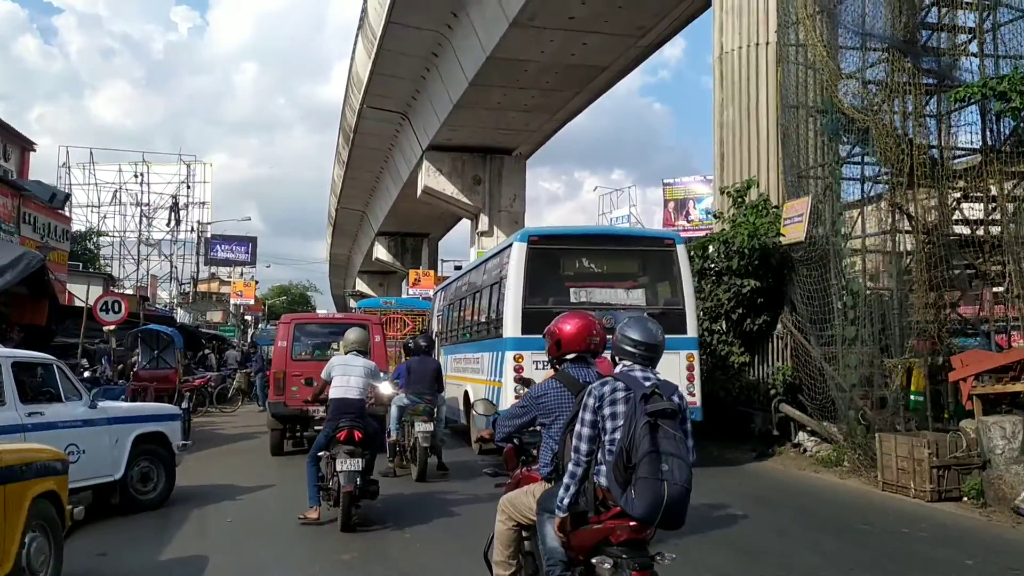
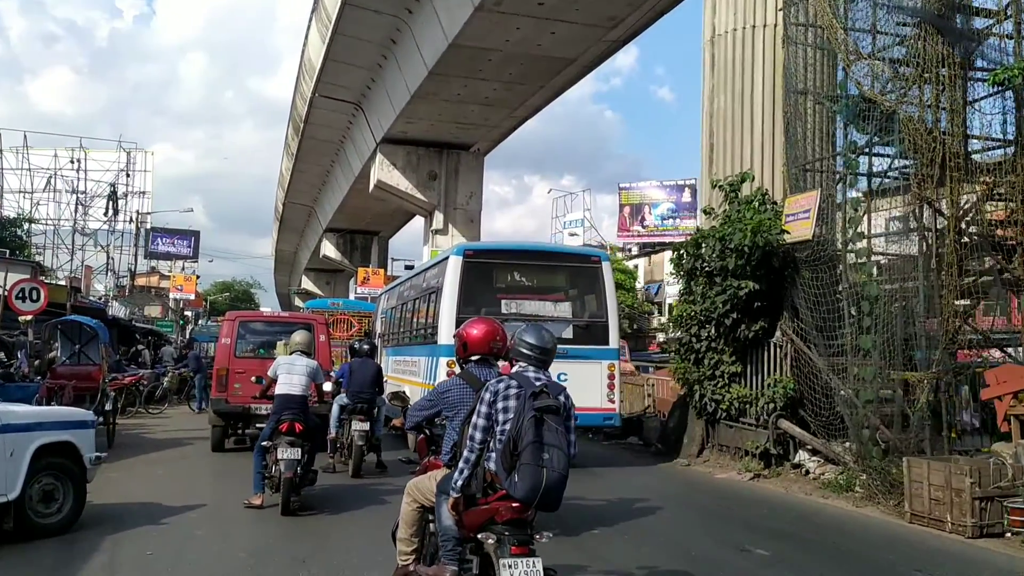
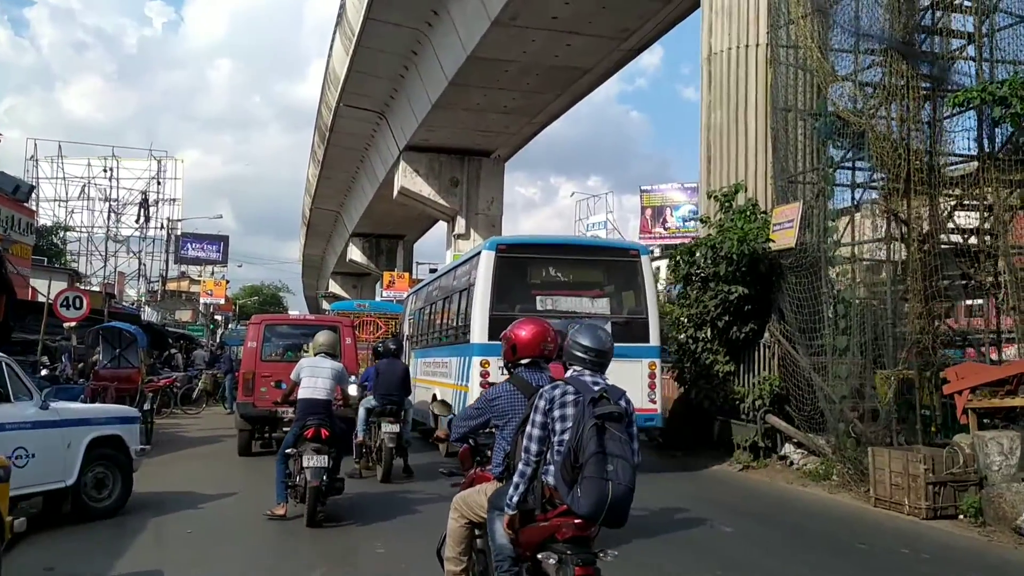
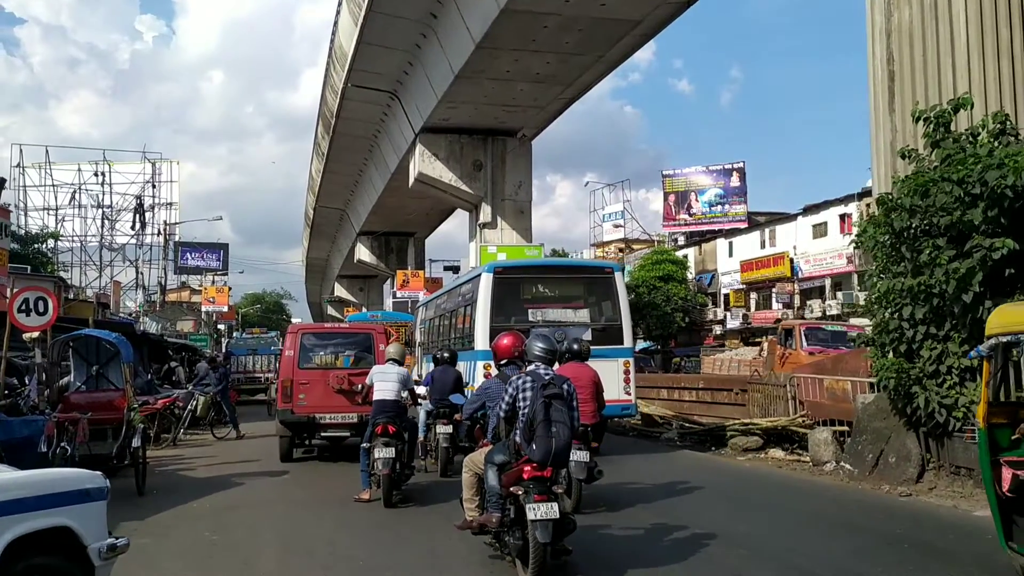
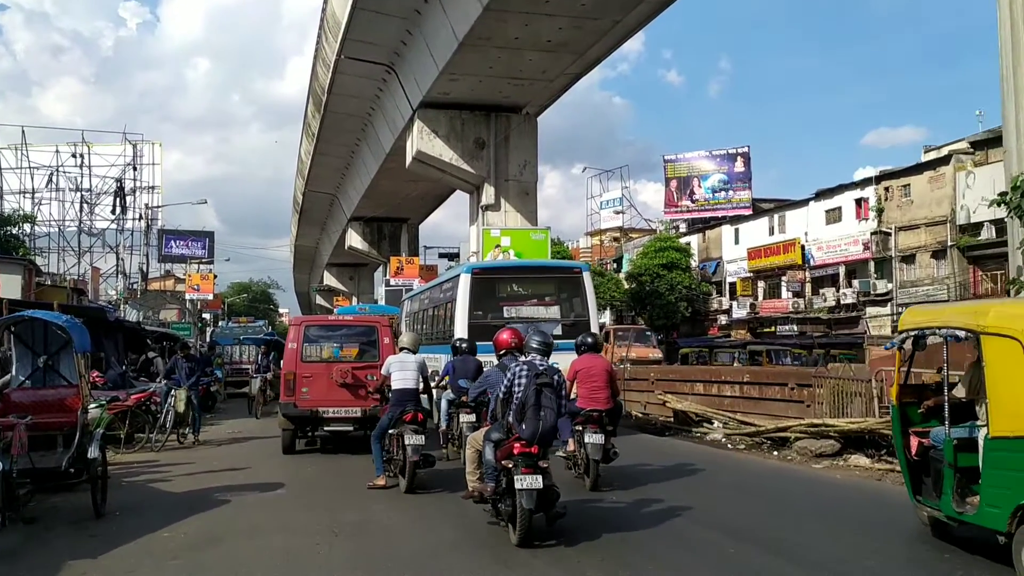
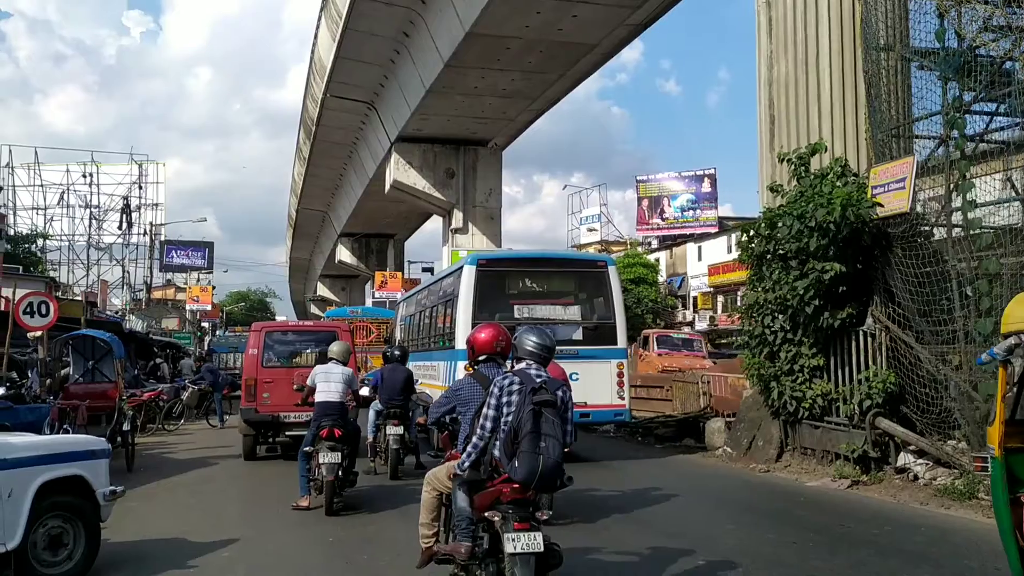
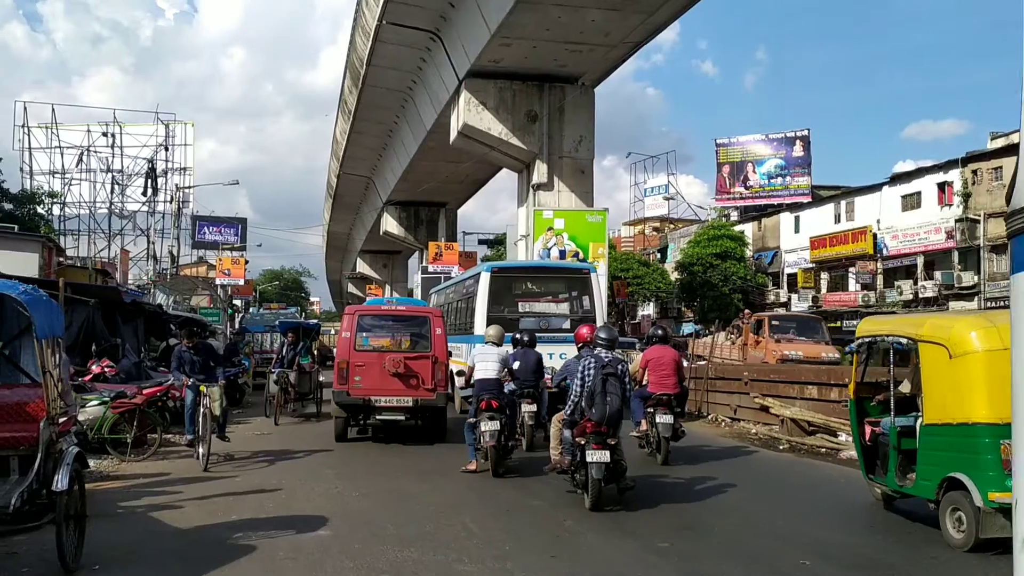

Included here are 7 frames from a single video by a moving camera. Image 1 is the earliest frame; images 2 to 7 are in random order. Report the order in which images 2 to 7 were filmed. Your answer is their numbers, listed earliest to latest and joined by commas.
3, 2, 6, 4, 5, 7
